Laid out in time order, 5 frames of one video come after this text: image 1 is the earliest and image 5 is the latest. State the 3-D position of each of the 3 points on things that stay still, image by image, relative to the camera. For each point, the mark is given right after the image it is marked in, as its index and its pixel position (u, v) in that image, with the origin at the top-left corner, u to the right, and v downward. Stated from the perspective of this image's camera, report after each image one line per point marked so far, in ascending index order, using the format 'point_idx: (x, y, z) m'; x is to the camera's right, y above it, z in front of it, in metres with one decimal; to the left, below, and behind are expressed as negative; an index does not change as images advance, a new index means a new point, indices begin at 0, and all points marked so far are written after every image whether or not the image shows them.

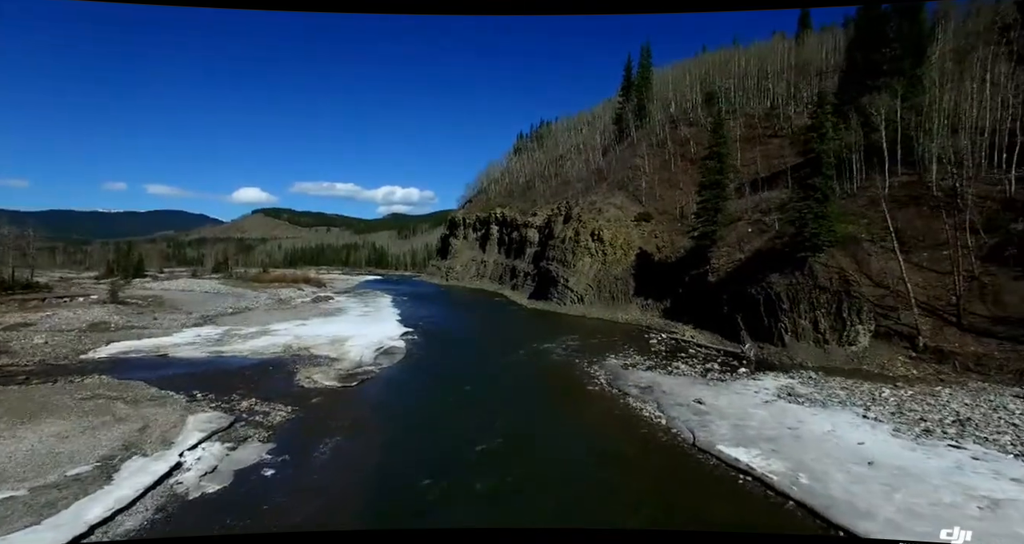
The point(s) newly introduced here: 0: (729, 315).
0: (+10.1, -2.0, +19.9) m
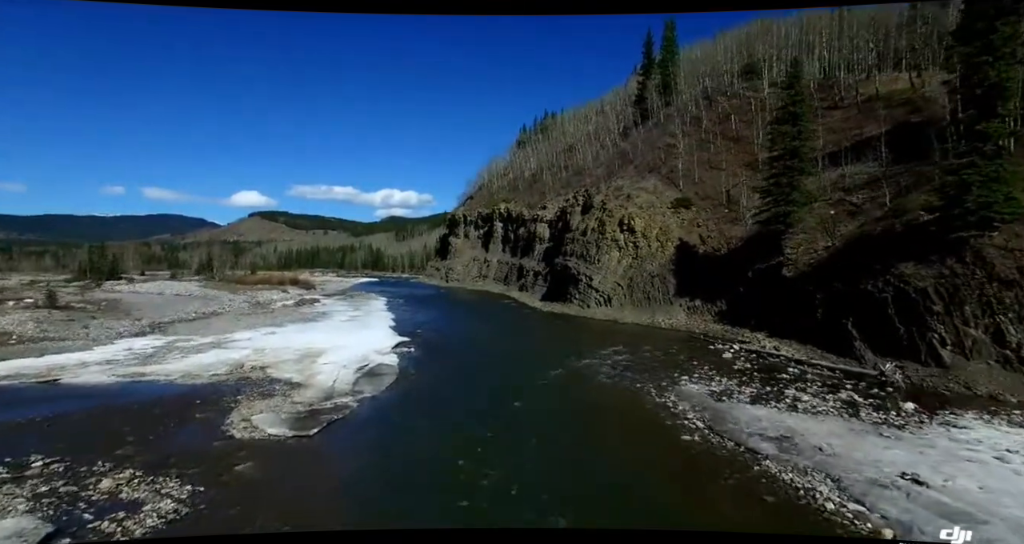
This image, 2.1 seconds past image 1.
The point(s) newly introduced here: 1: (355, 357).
0: (+11.0, -1.7, +14.9) m
1: (-6.1, -3.3, +16.6) m
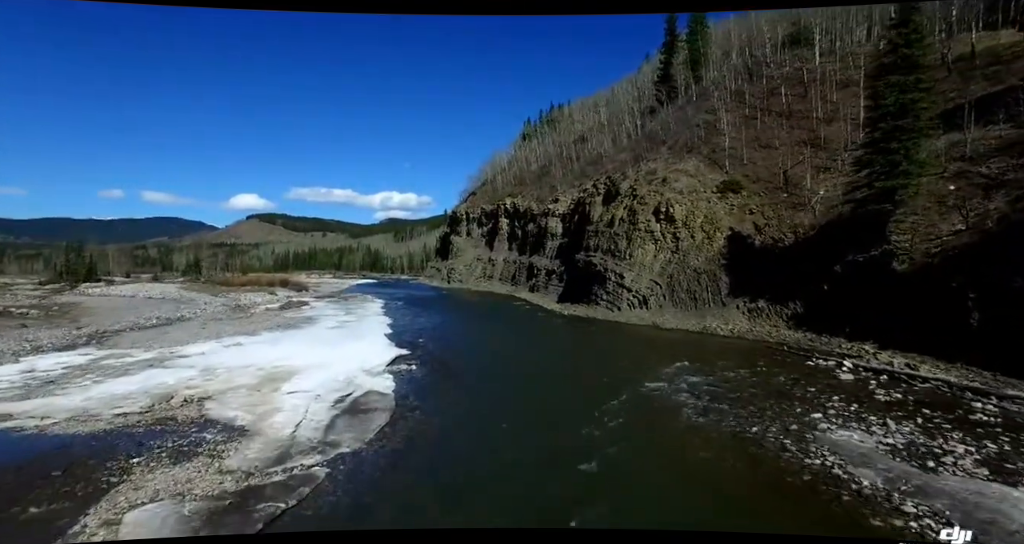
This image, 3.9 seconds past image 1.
0: (+12.1, -1.4, +10.6) m
1: (-5.0, -3.1, +12.2) m
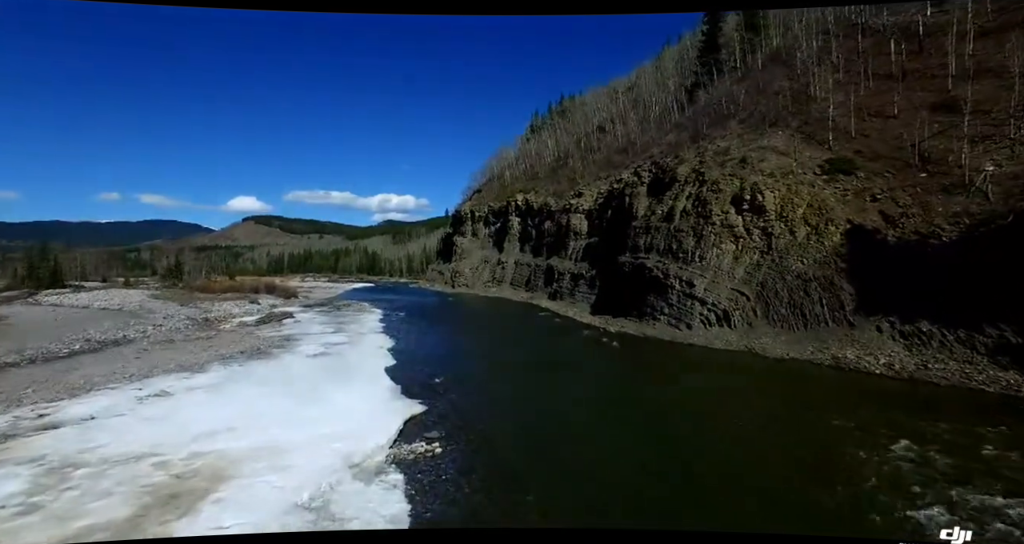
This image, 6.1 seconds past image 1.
0: (+13.9, -1.6, +4.7) m
1: (-3.2, -3.4, +6.3) m
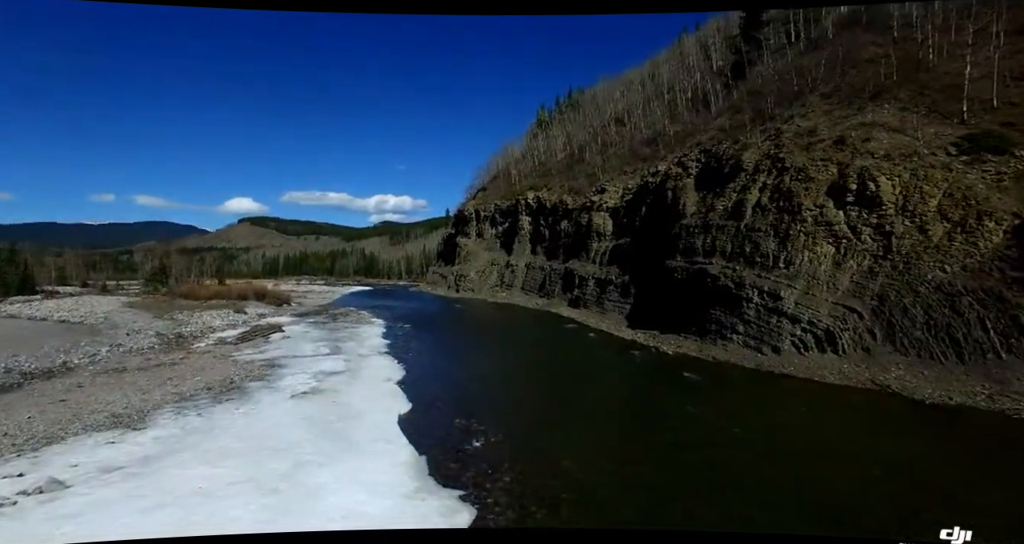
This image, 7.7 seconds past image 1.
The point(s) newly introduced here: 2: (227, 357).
0: (+15.6, -1.9, +0.4) m
1: (-1.6, -3.7, +1.9) m
2: (-12.8, -3.8, +19.1) m
